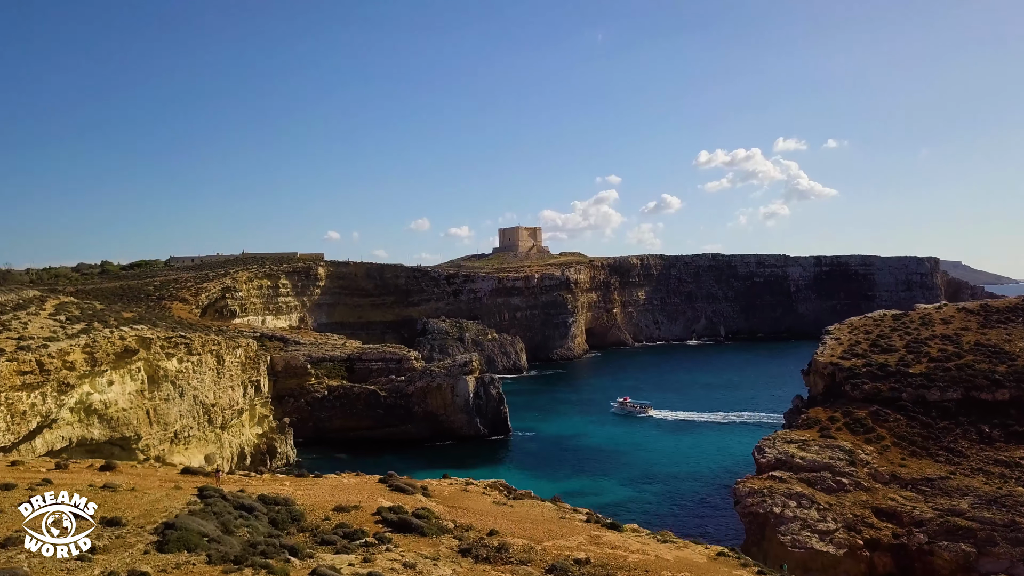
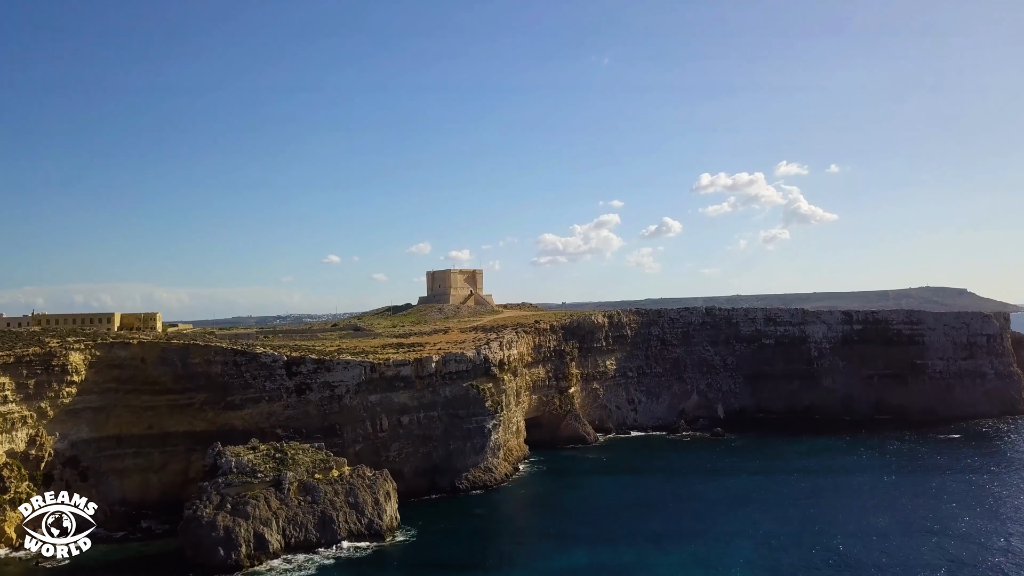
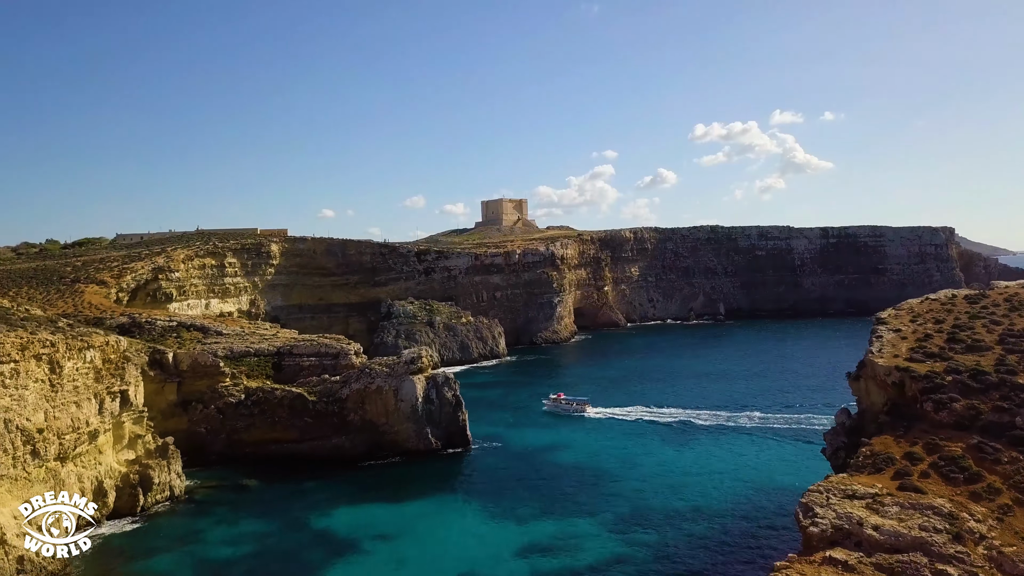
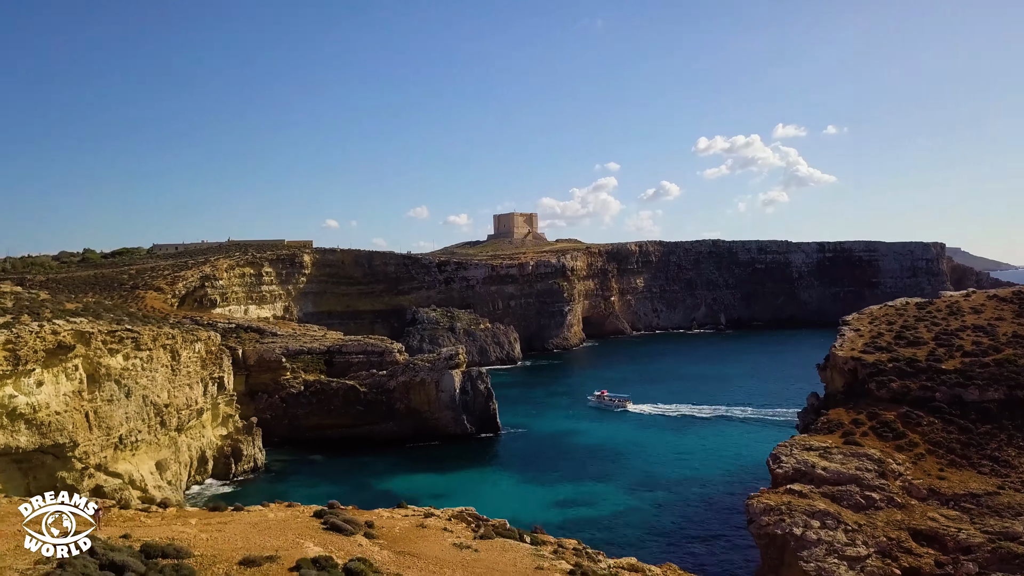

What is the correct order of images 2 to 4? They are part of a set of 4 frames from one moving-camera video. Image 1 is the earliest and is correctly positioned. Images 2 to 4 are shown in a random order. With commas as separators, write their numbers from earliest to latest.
4, 3, 2
